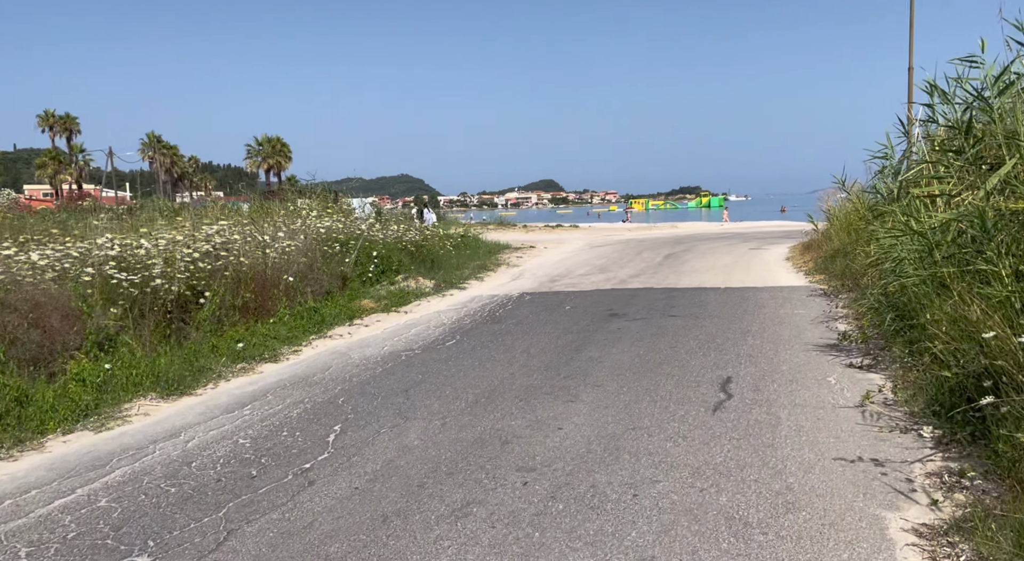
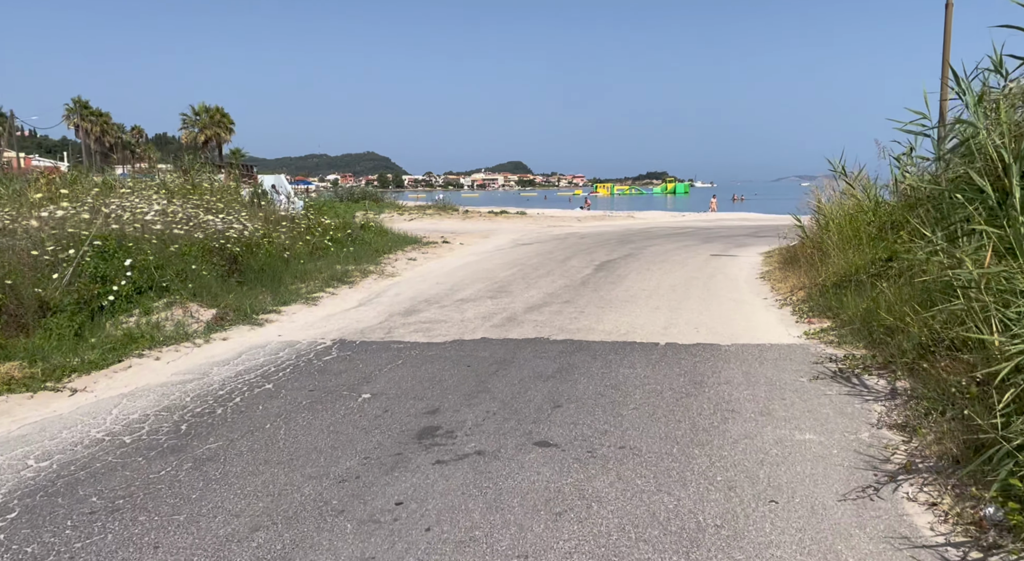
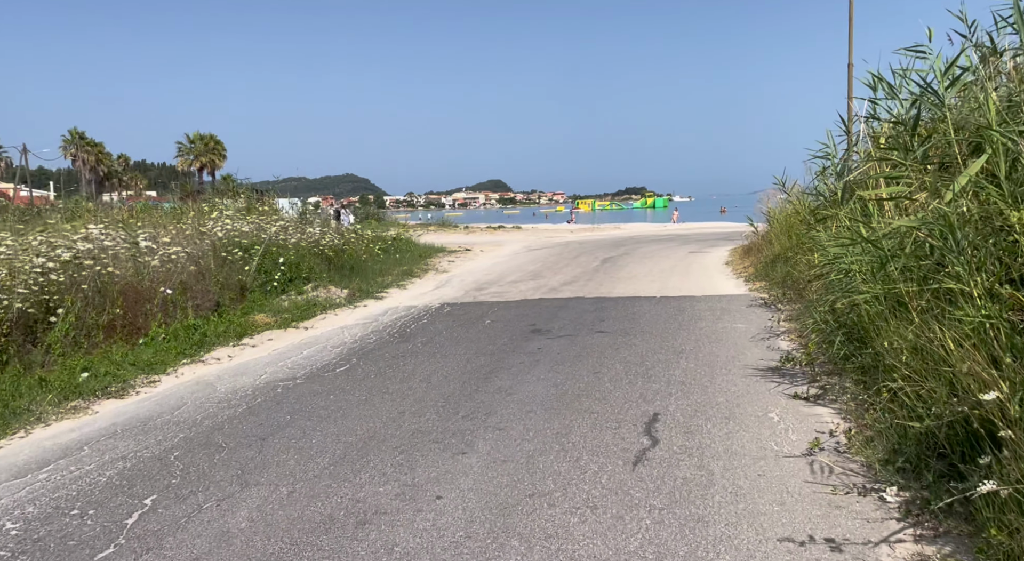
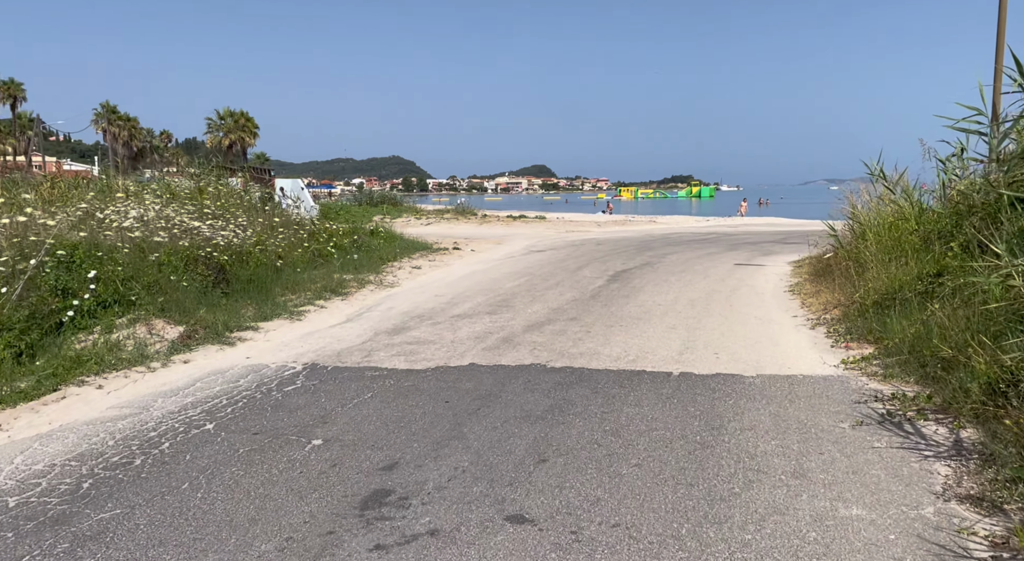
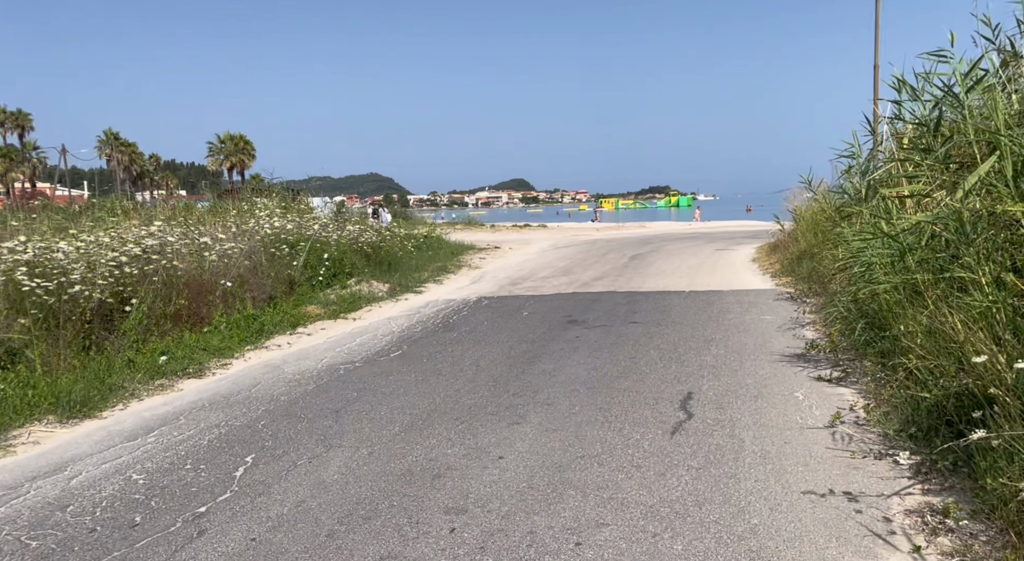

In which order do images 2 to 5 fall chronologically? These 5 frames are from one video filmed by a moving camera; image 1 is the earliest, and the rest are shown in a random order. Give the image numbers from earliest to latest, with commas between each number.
5, 3, 2, 4
